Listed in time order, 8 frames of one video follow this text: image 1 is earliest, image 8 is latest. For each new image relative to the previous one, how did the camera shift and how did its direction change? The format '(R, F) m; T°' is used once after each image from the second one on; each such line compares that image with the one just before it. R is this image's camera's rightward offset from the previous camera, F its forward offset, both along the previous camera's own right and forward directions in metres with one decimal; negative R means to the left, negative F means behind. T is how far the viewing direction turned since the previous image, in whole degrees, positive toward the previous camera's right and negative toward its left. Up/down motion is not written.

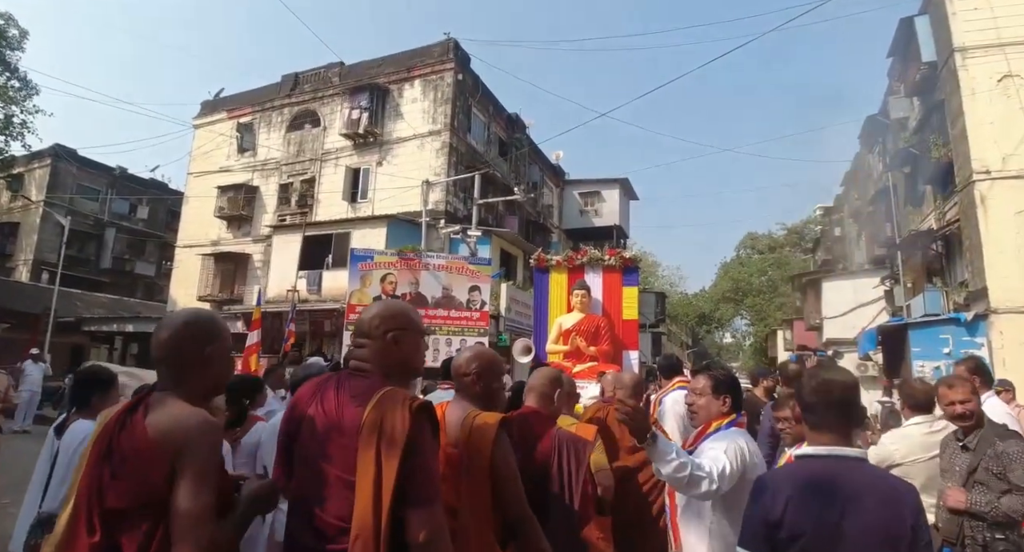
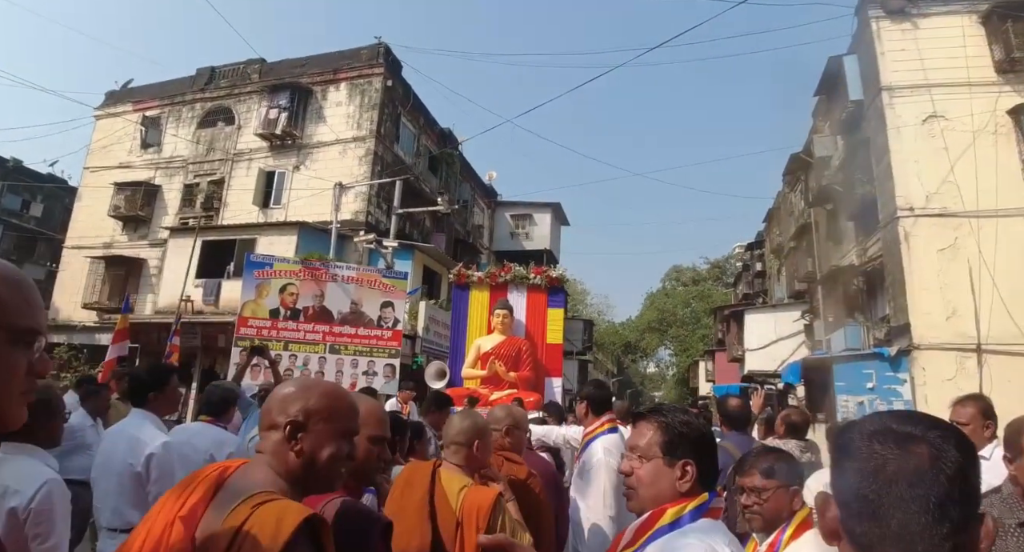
(+0.3, +1.0) m; +7°
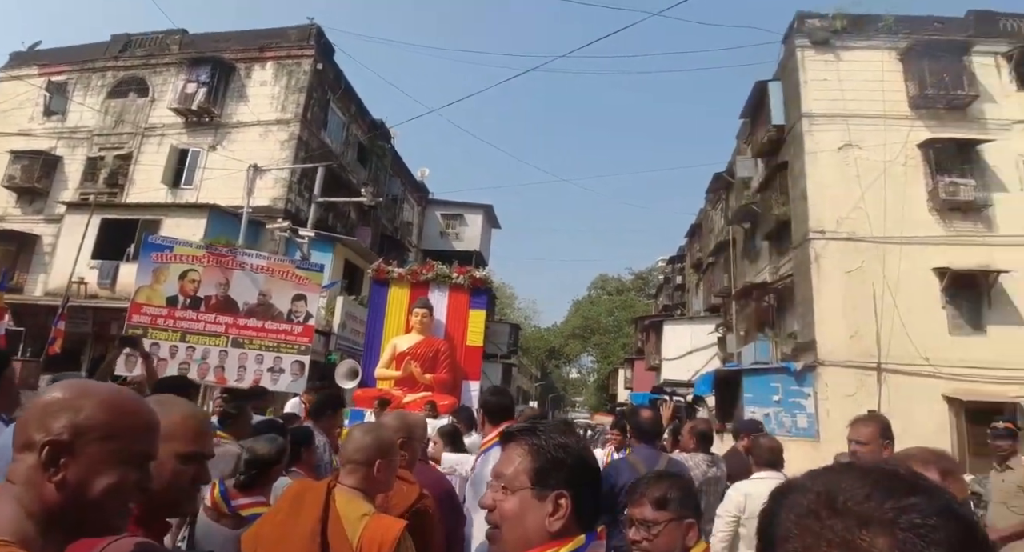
(+0.2, +0.3) m; +7°
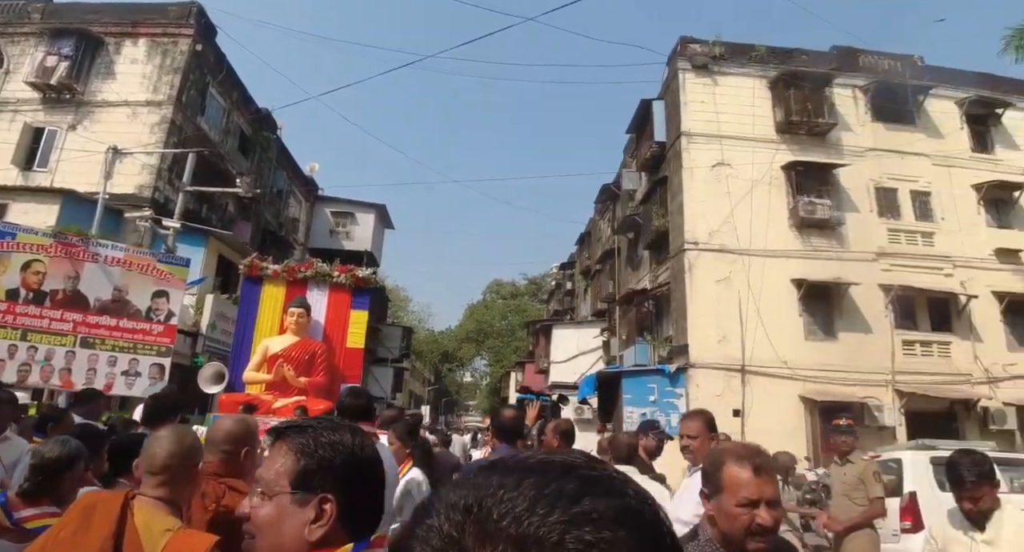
(+0.2, +0.1) m; +10°
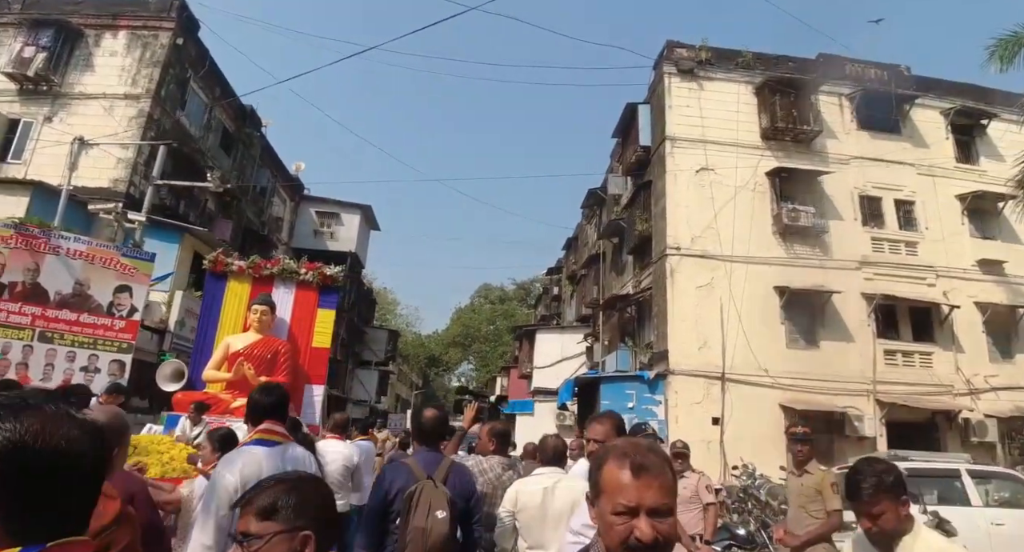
(+0.4, +0.2) m; +1°
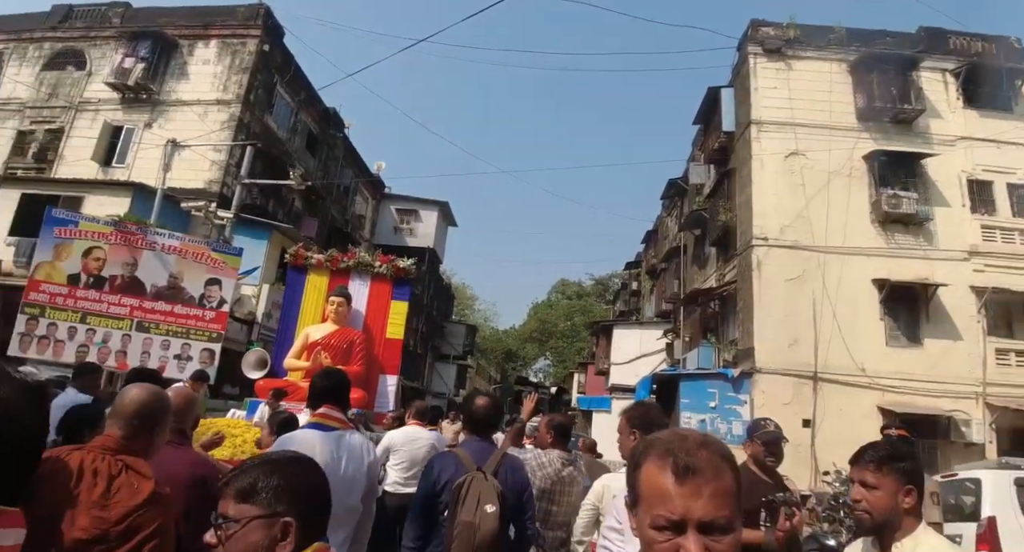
(+0.1, +0.2) m; -8°
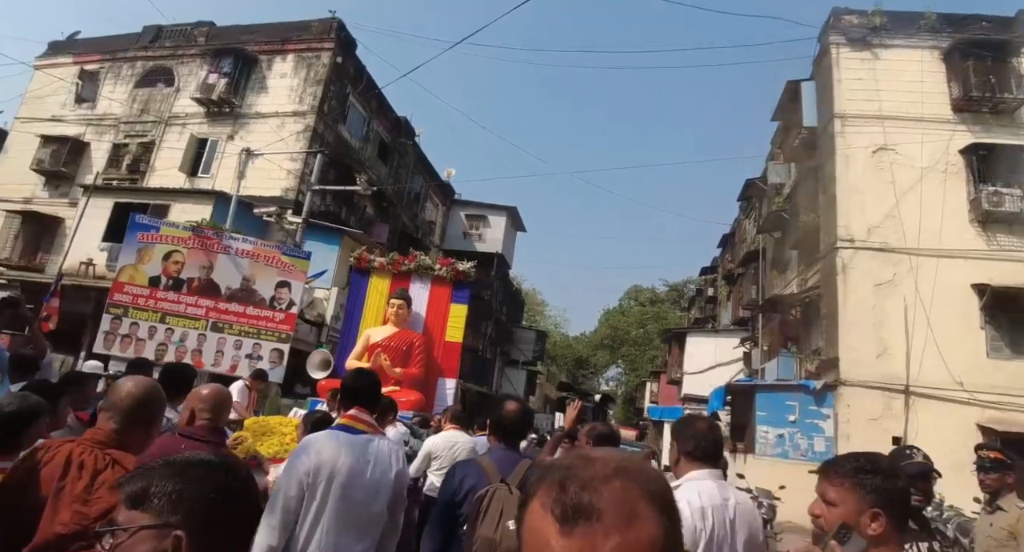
(+0.2, +0.3) m; -7°
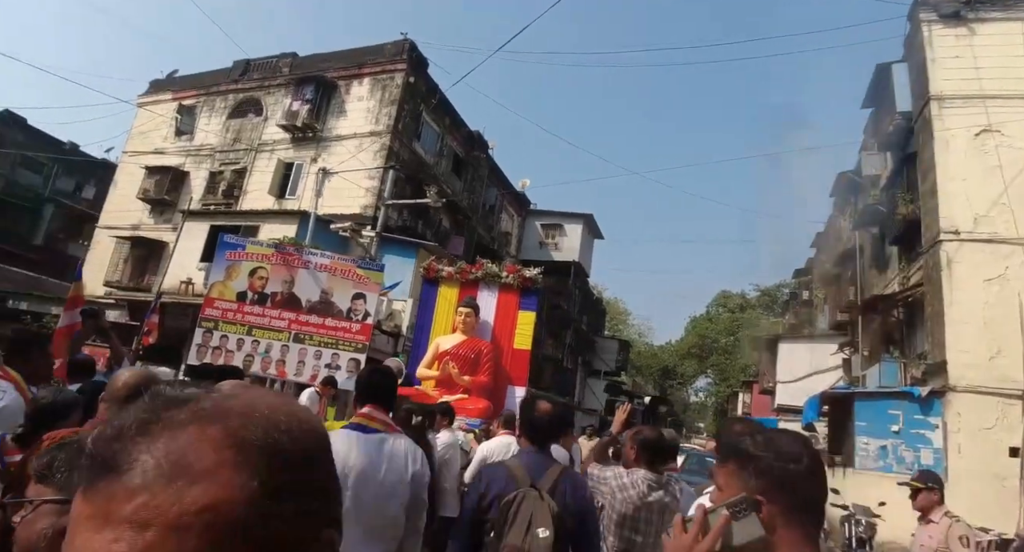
(+0.3, +0.2) m; -8°
